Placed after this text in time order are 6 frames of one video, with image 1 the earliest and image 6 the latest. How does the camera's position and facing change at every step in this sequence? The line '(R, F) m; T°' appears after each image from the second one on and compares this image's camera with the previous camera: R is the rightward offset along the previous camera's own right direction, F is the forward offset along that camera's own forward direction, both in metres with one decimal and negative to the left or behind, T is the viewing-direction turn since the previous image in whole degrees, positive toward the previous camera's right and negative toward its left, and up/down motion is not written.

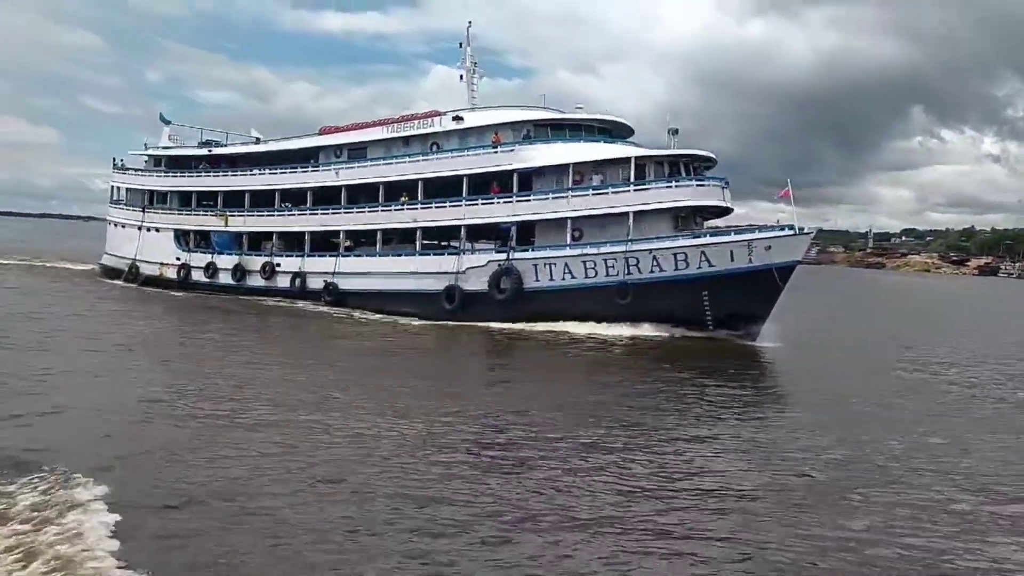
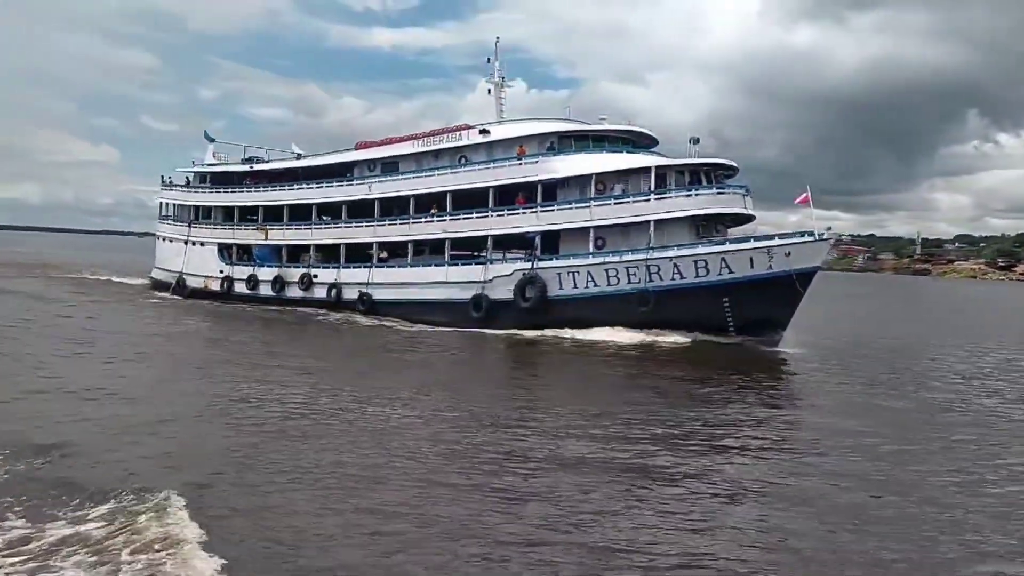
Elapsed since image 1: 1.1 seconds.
(+0.6, -0.5) m; -3°
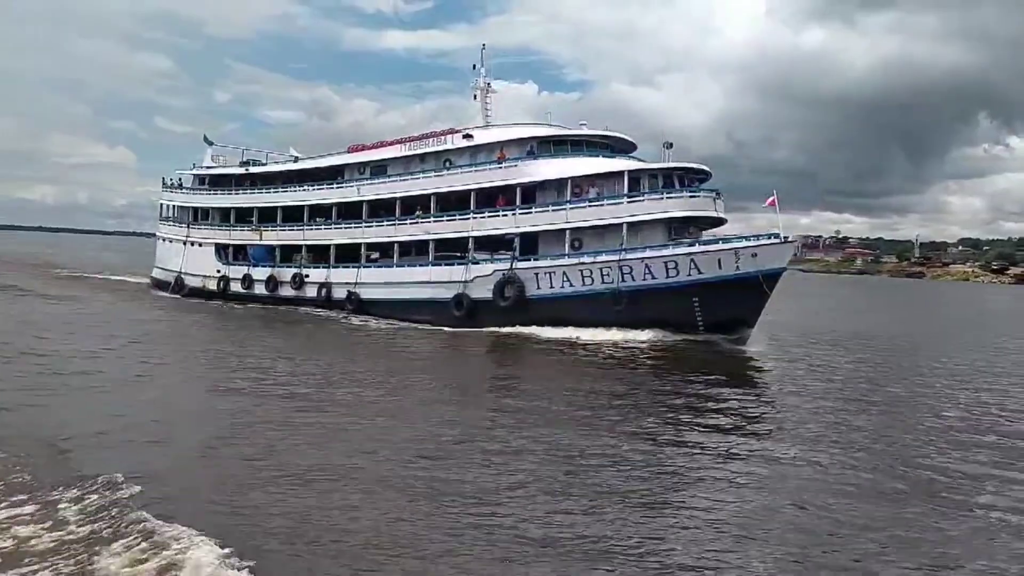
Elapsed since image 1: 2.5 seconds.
(+0.9, -0.8) m; -1°
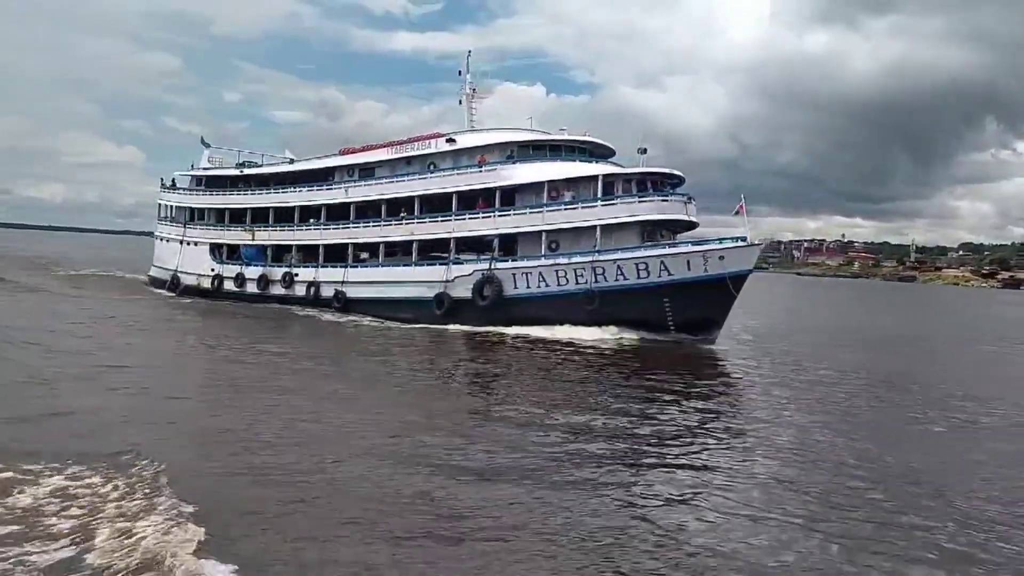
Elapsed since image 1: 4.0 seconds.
(+0.9, -0.7) m; 0°
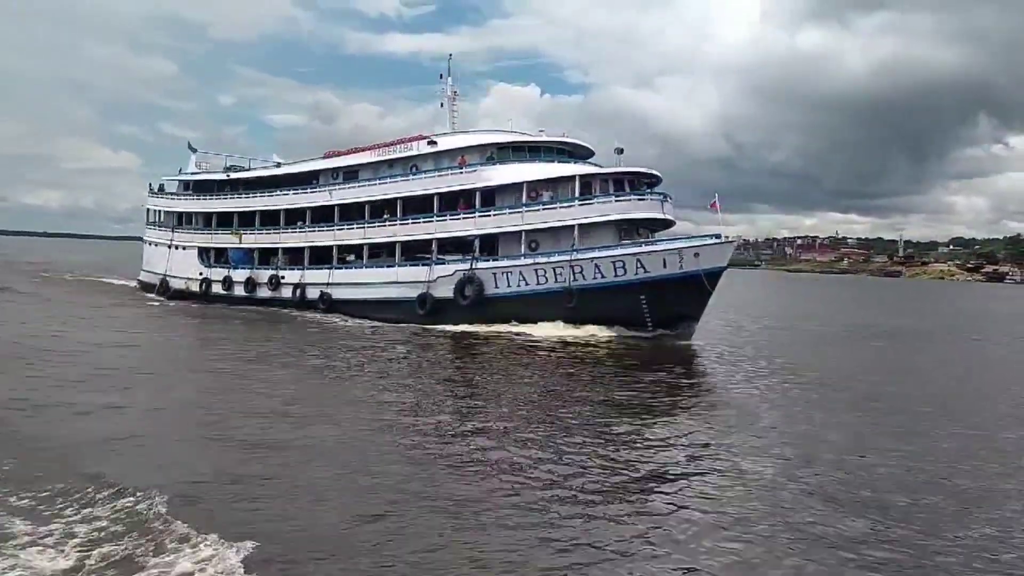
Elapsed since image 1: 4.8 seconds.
(+0.5, -0.4) m; 0°
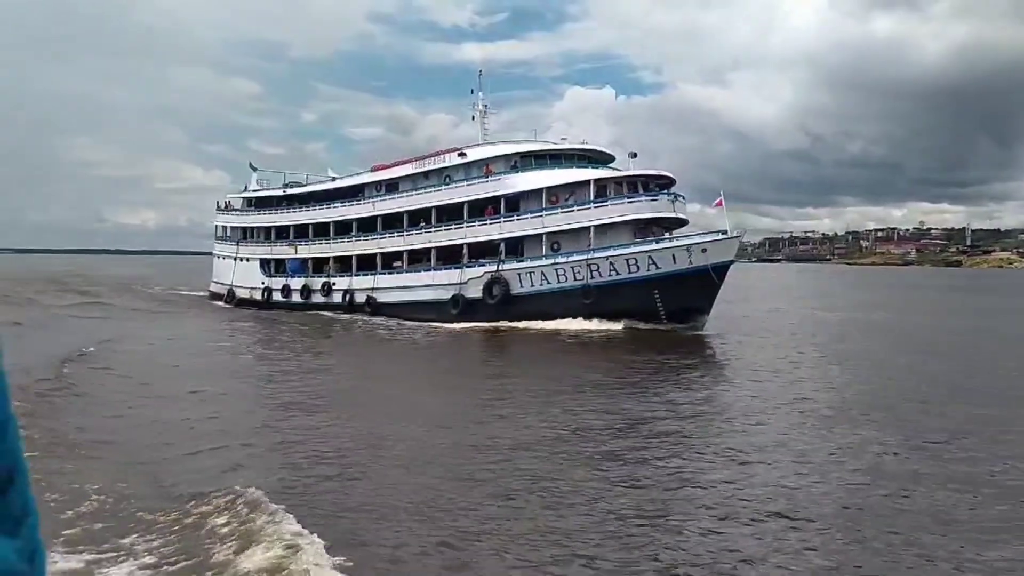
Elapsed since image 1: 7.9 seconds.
(+1.5, -1.7) m; -5°
